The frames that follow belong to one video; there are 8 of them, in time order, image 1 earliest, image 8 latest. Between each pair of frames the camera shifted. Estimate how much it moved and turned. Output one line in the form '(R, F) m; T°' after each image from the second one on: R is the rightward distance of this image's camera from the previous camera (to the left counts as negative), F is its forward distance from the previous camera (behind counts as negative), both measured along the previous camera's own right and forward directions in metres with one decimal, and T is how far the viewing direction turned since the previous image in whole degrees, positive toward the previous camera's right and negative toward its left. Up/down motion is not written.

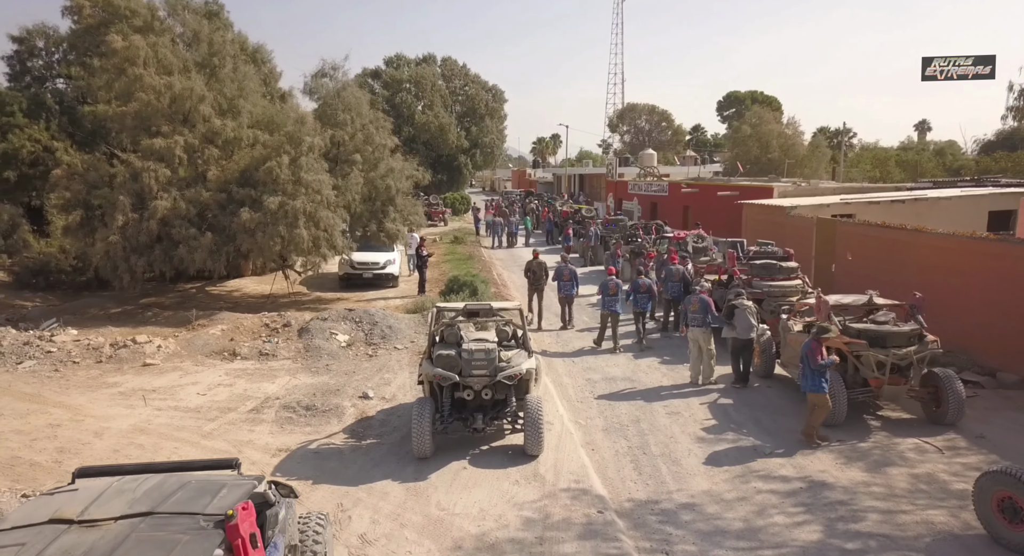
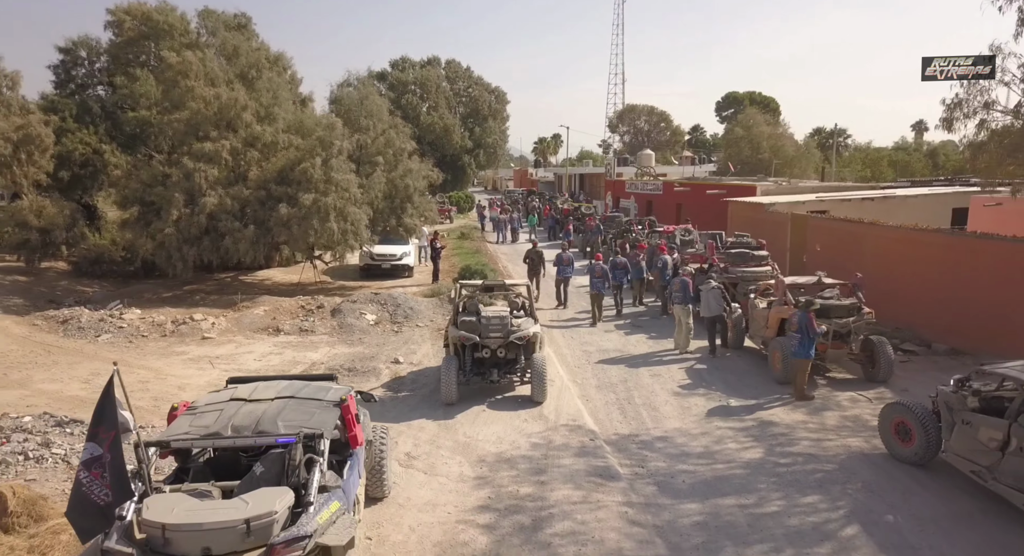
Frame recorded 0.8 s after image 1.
(-0.1, -1.7) m; 0°
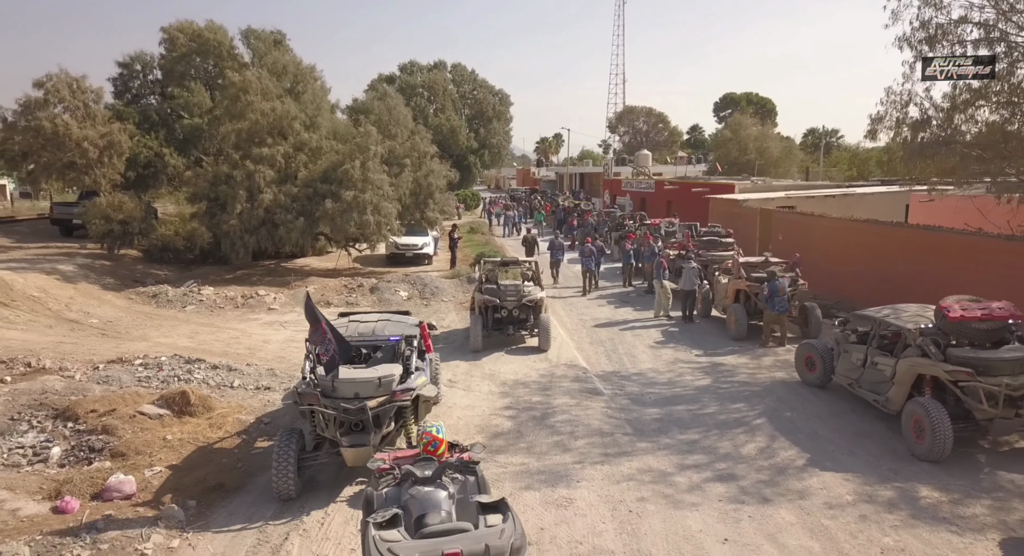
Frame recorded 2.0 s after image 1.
(-0.2, -2.8) m; 0°
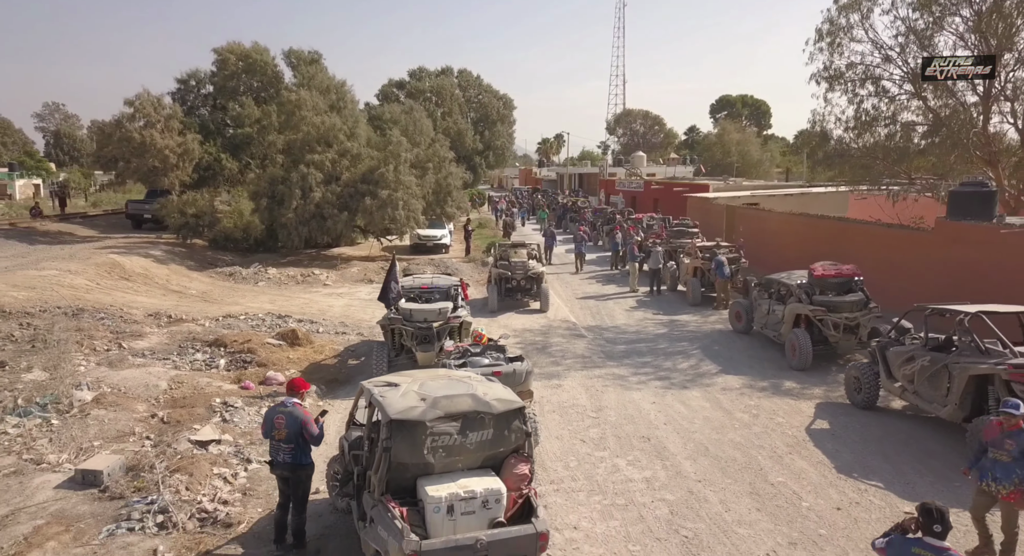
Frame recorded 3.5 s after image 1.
(-0.1, -3.7) m; 0°
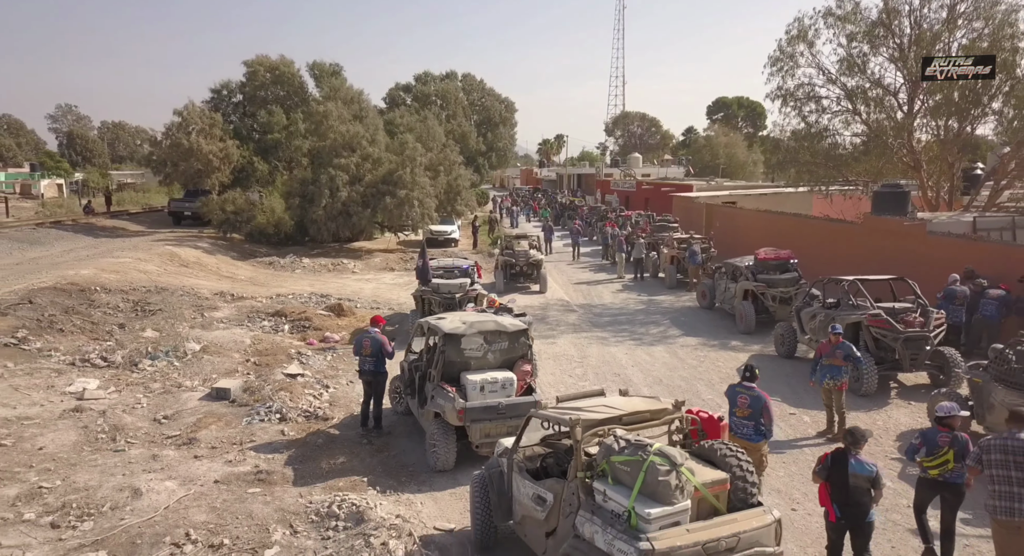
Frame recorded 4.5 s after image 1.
(-0.1, -2.8) m; 0°
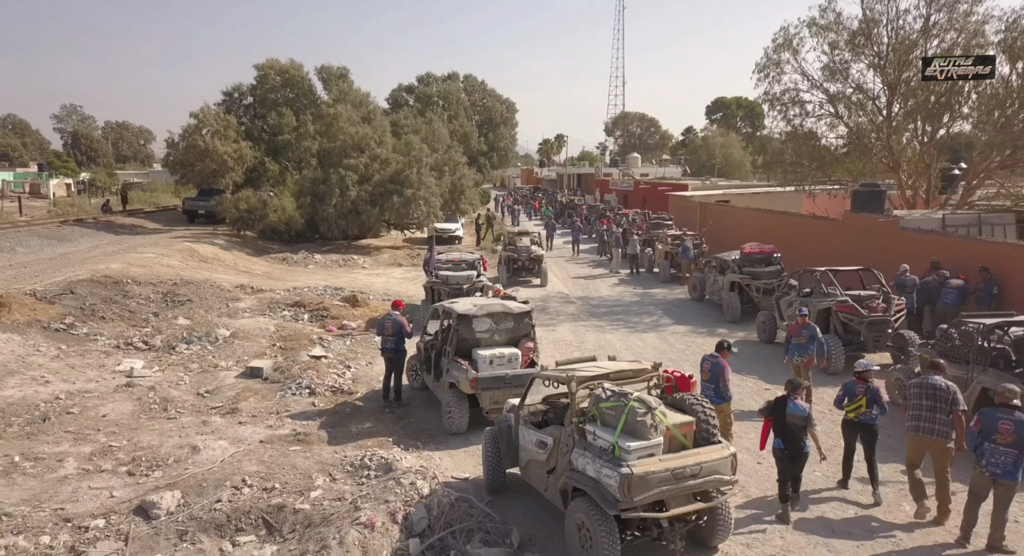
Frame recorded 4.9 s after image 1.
(-0.1, -1.1) m; 0°
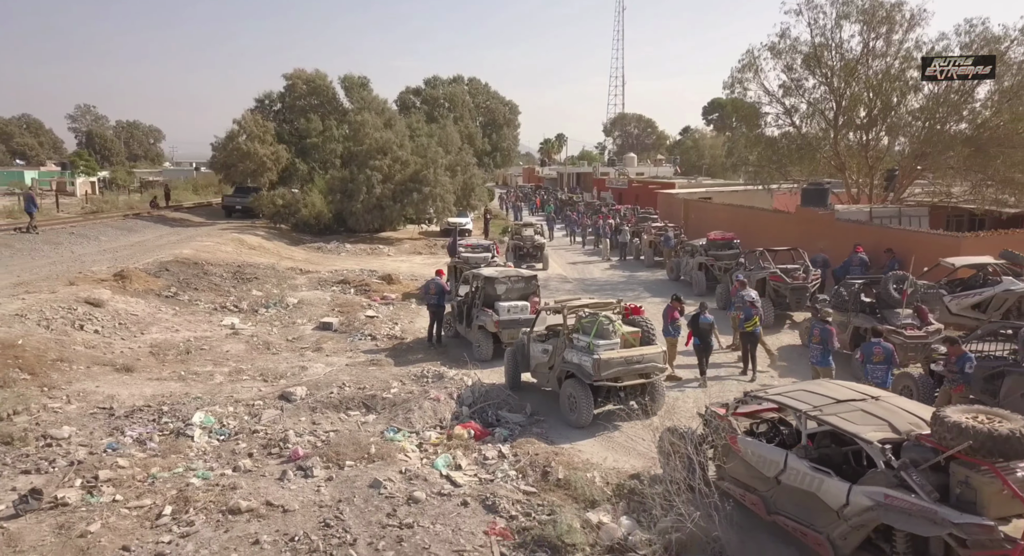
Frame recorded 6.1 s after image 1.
(-0.2, -3.4) m; 0°
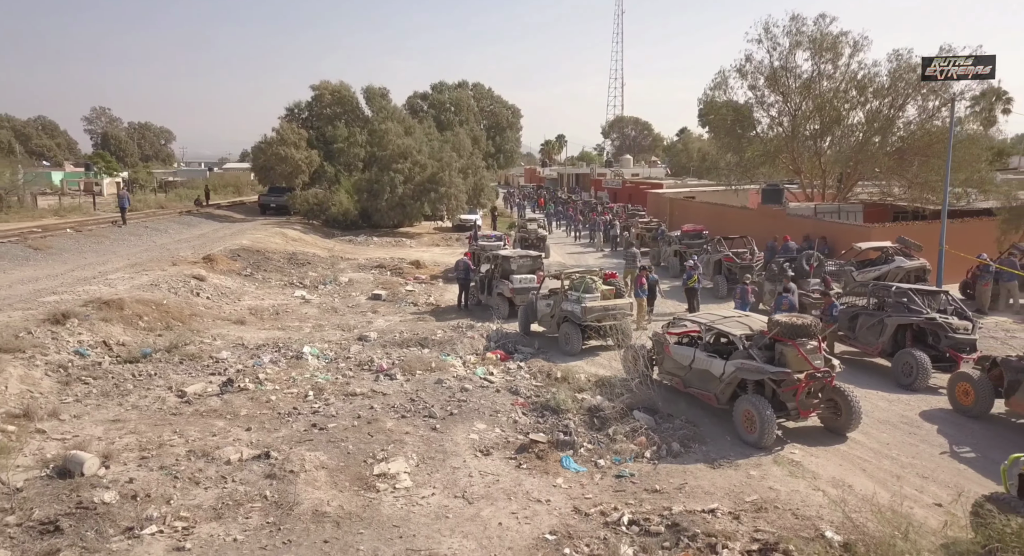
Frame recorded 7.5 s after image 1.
(-0.2, -3.9) m; 0°
